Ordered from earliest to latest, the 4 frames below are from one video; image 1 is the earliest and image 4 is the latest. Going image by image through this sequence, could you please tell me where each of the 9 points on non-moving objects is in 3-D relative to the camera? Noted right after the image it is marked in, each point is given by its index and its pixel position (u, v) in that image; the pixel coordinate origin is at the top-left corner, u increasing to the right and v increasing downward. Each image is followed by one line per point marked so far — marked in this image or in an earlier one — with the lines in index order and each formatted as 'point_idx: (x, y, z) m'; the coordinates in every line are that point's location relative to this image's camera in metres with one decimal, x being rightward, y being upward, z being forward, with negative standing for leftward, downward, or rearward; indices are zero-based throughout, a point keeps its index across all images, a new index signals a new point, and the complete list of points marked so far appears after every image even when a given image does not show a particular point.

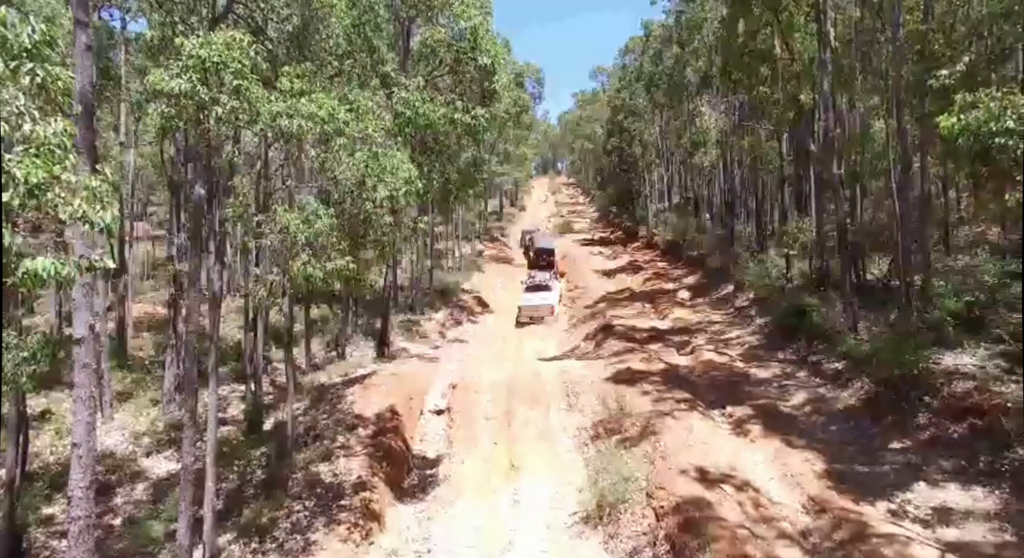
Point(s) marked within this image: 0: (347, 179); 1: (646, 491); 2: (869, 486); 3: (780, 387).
0: (-2.5, +1.5, +11.8) m
1: (+2.3, -3.6, +13.0) m
2: (+5.5, -3.2, +11.8) m
3: (+6.1, -2.5, +17.7) m
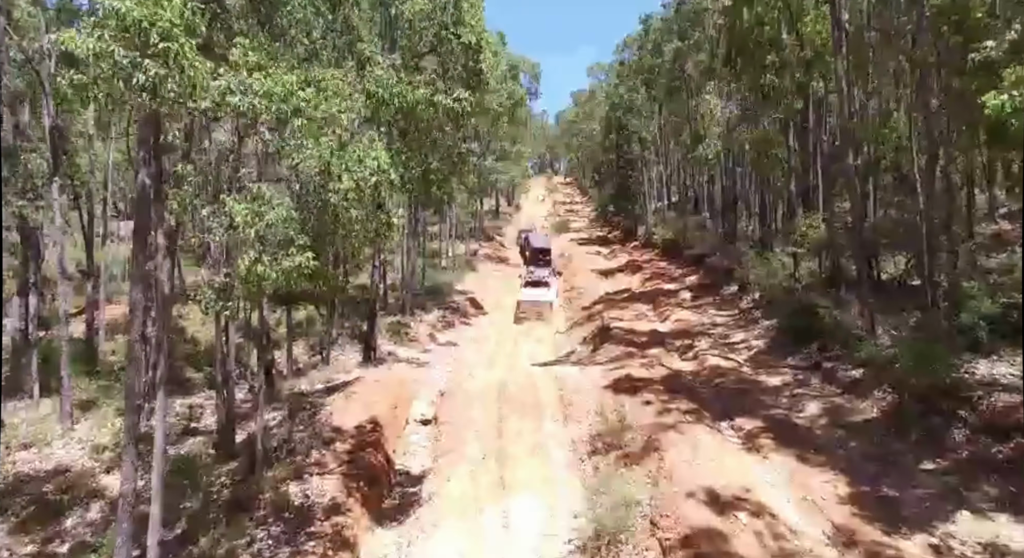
0: (-2.7, +1.5, +10.4) m
1: (+2.1, -3.6, +11.6) m
2: (+5.3, -3.2, +10.5) m
3: (+5.9, -2.5, +16.4) m
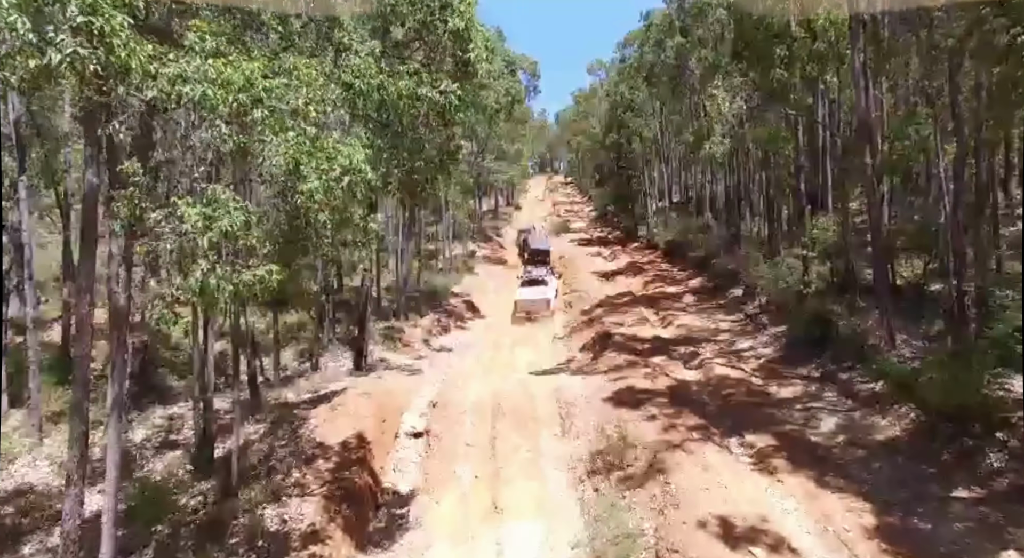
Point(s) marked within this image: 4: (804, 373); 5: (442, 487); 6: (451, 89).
0: (-2.8, +1.4, +9.4) m
1: (+2.0, -3.7, +10.6) m
2: (+5.2, -3.3, +9.4) m
3: (+5.8, -2.6, +15.3) m
4: (+6.6, -2.1, +17.5) m
5: (-1.4, -4.0, +15.2) m
6: (-1.2, +3.9, +16.1) m
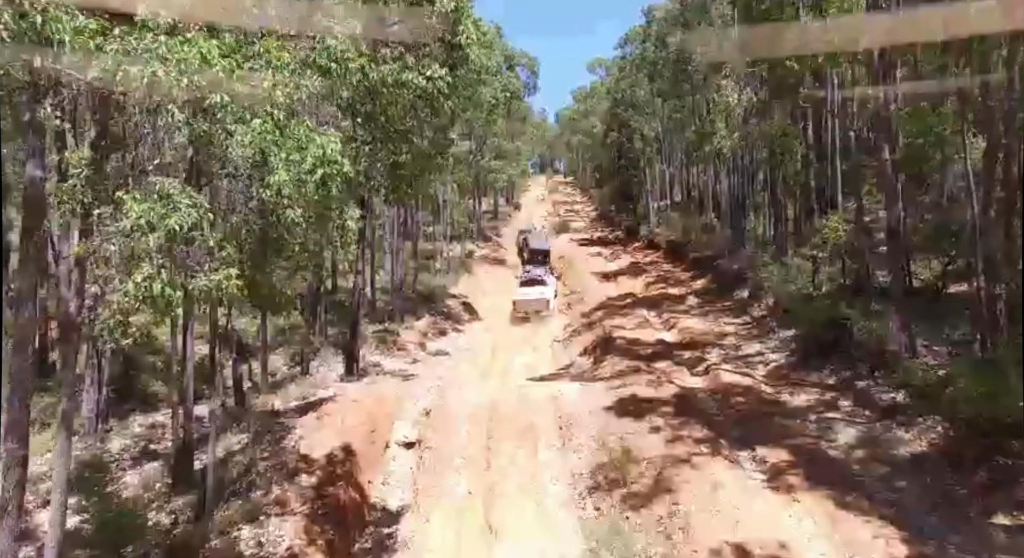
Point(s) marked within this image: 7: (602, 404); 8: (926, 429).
0: (-2.9, +1.3, +8.4) m
1: (+1.9, -3.7, +9.6) m
2: (+5.1, -3.4, +8.5) m
3: (+5.7, -2.6, +14.4) m
4: (+6.5, -2.2, +16.6) m
5: (-1.4, -4.1, +14.2) m
6: (-1.2, +3.8, +15.1) m
7: (+2.0, -2.8, +17.2) m
8: (+6.7, -2.4, +12.5) m
